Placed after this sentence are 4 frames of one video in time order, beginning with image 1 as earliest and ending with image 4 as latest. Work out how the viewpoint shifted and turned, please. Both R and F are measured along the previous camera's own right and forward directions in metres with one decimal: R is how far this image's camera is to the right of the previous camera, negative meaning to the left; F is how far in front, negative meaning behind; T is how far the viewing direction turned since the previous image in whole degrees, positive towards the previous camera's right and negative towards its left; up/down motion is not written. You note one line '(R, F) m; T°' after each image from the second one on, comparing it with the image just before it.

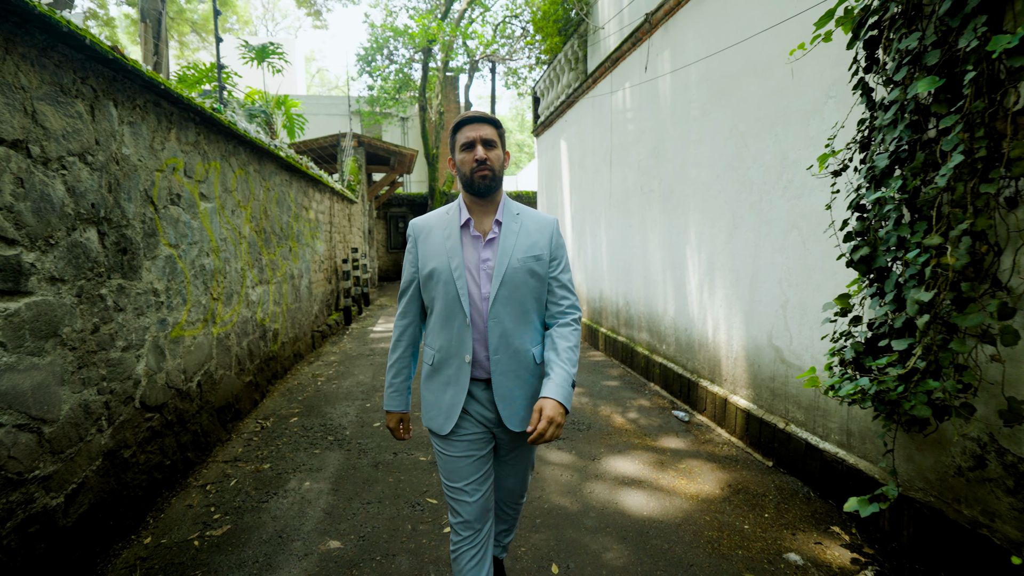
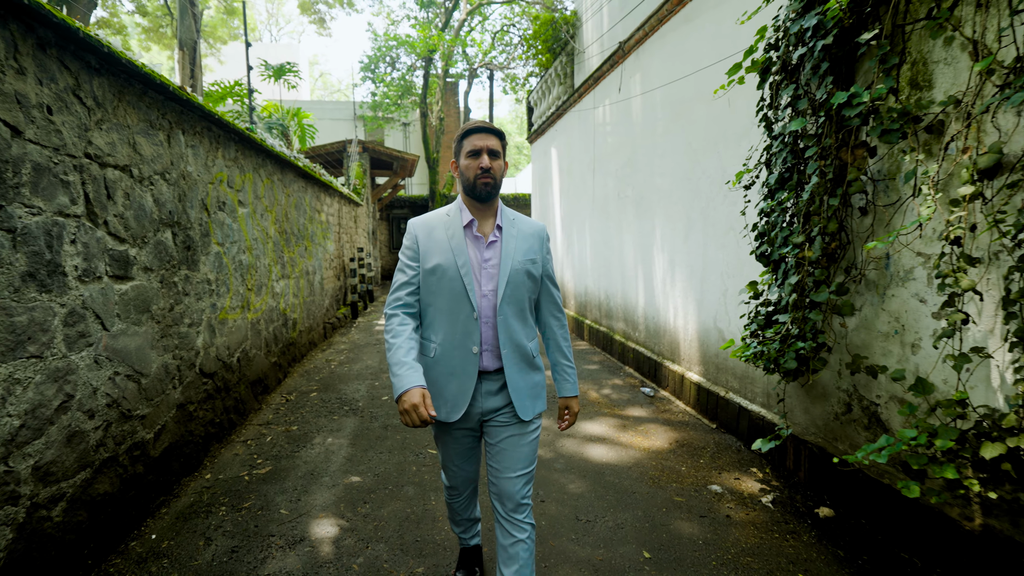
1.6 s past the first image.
(+0.1, -0.7) m; 0°
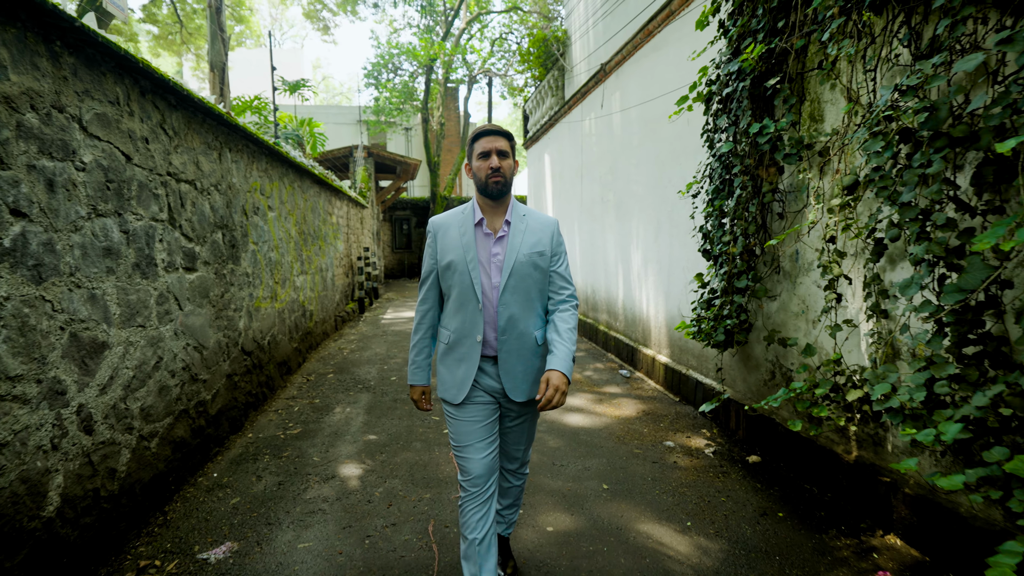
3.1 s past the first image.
(+0.1, -0.6) m; 0°
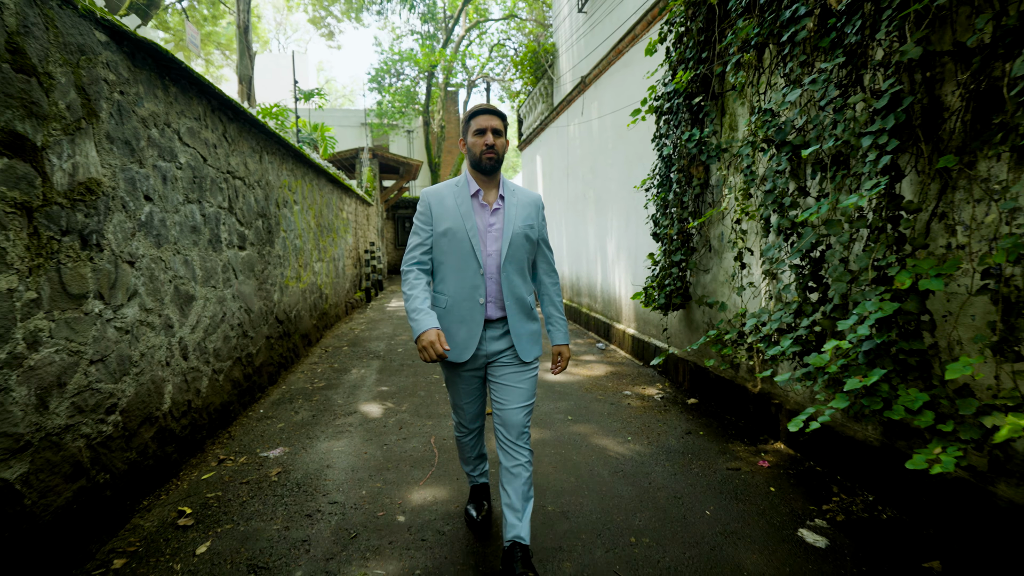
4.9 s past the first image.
(+0.2, -0.8) m; 0°
